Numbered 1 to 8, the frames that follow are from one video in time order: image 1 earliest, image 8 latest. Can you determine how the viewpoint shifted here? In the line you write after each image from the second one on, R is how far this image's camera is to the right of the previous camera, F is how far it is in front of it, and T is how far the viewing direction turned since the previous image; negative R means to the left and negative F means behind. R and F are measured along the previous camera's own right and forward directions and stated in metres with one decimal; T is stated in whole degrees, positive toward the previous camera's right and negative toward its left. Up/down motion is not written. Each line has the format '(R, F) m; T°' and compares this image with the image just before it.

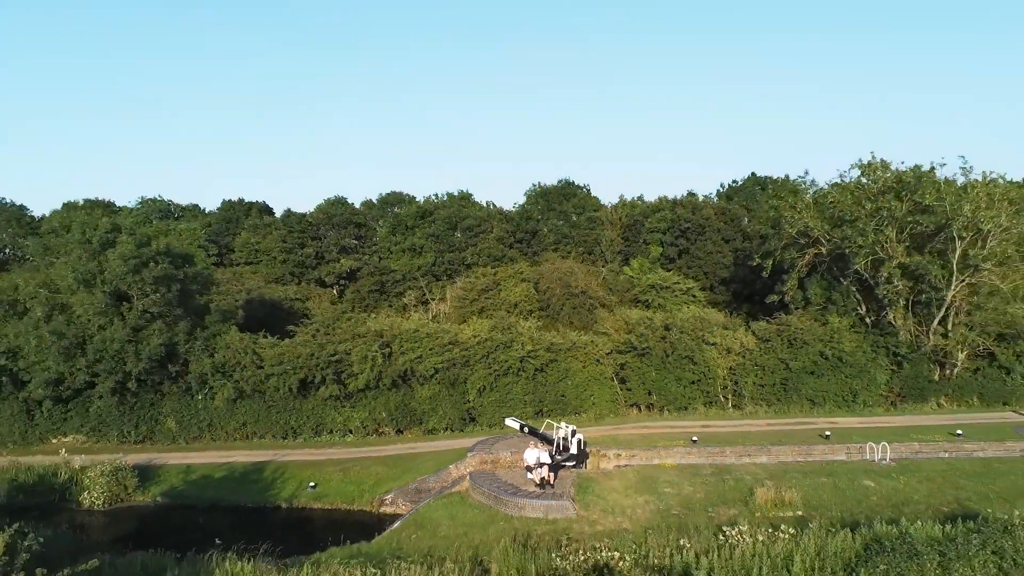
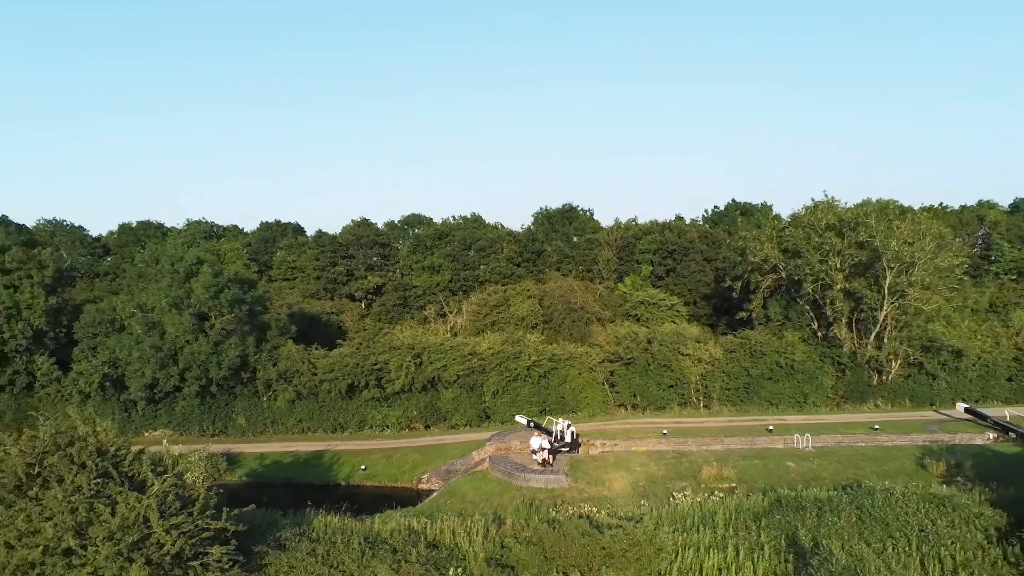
(0.0, -3.6) m; 0°
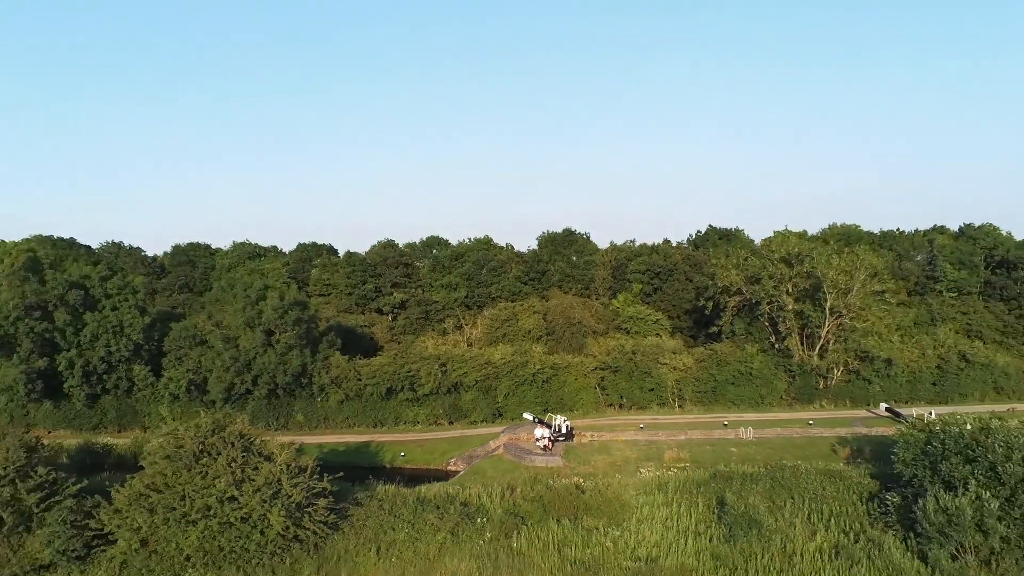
(0.0, -4.5) m; 0°
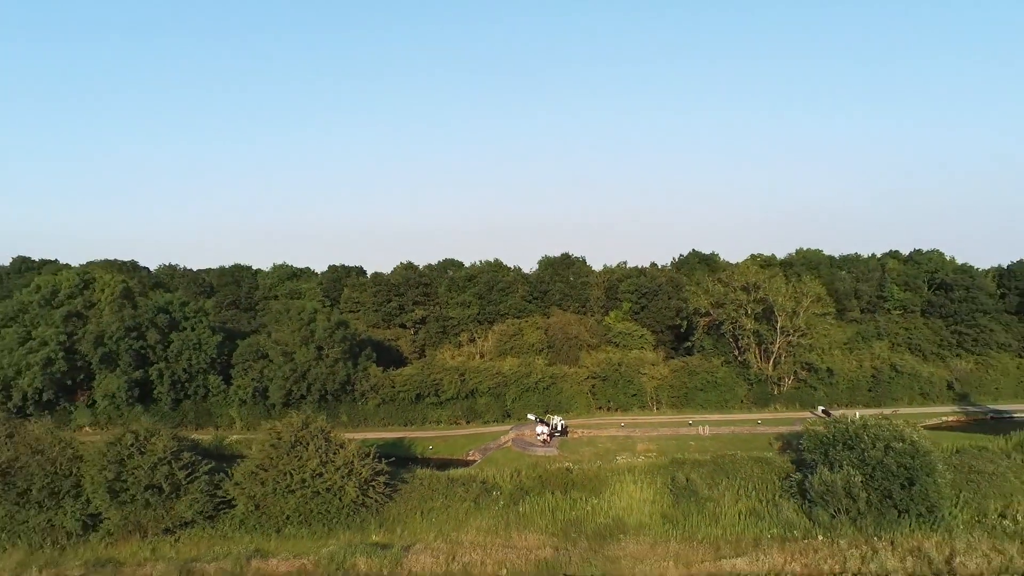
(0.0, -5.4) m; 0°
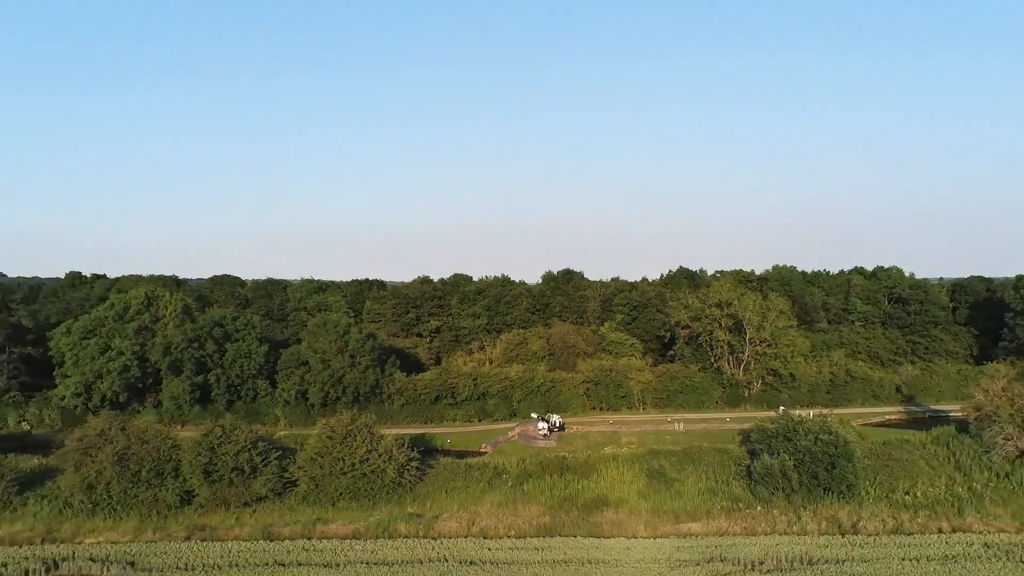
(-0.1, -4.9) m; 0°
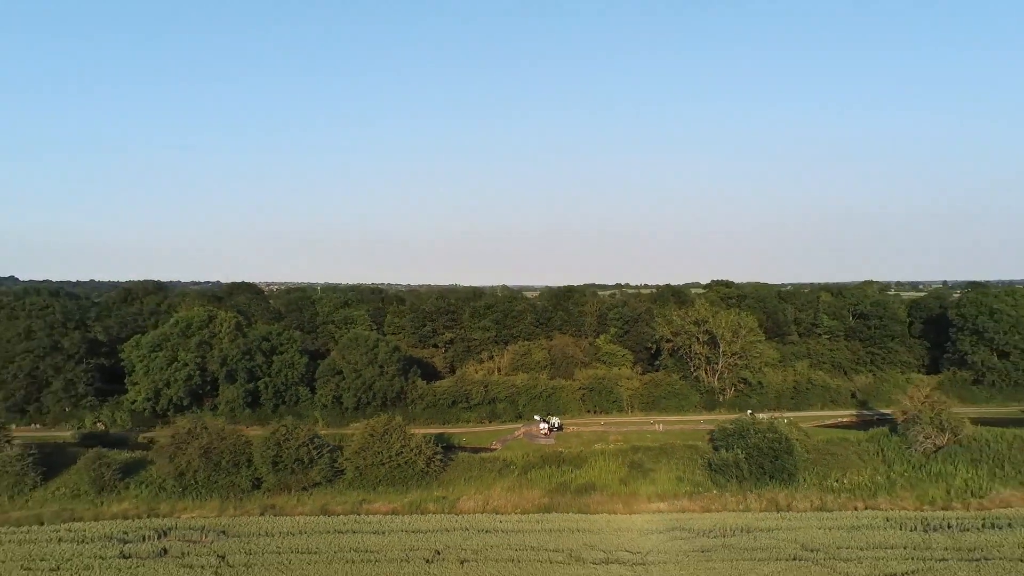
(0.0, -5.6) m; 0°
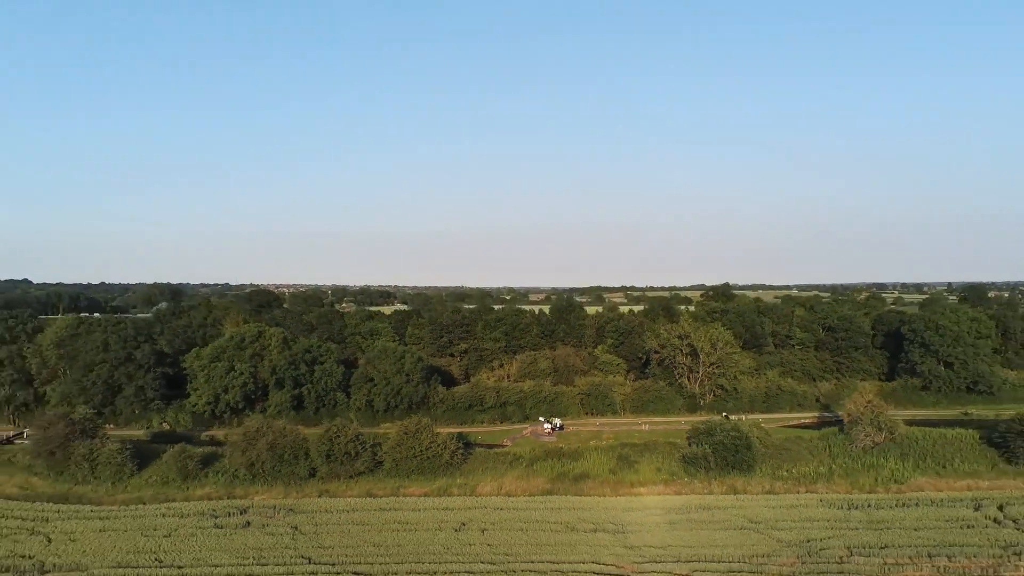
(-0.1, -6.4) m; 0°
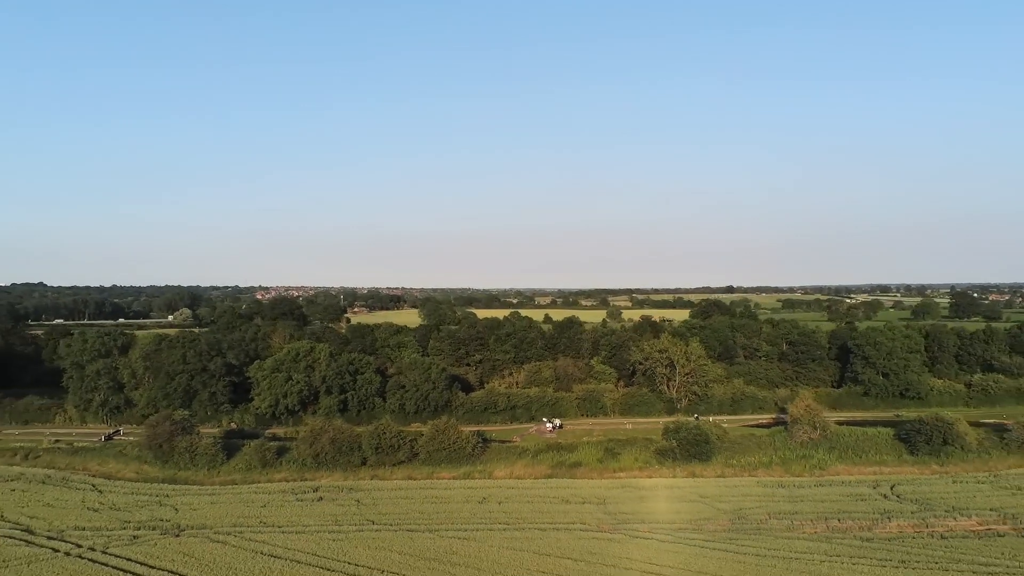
(-0.2, -9.5) m; 0°
